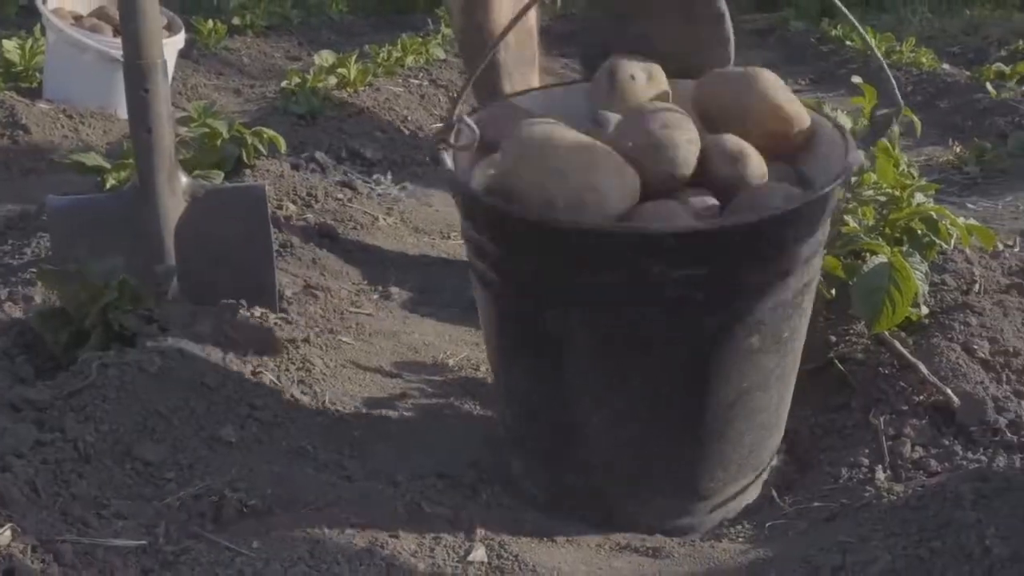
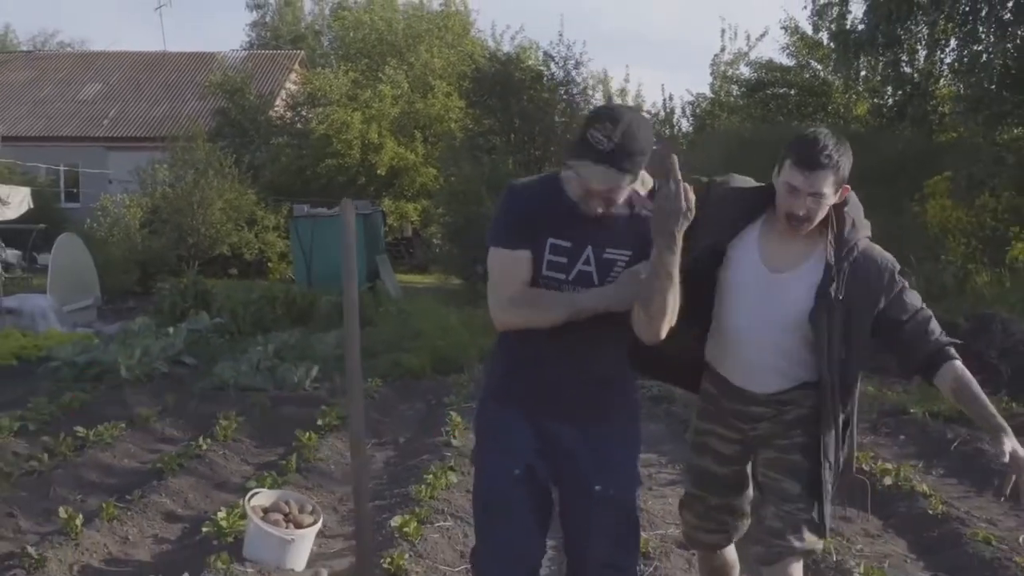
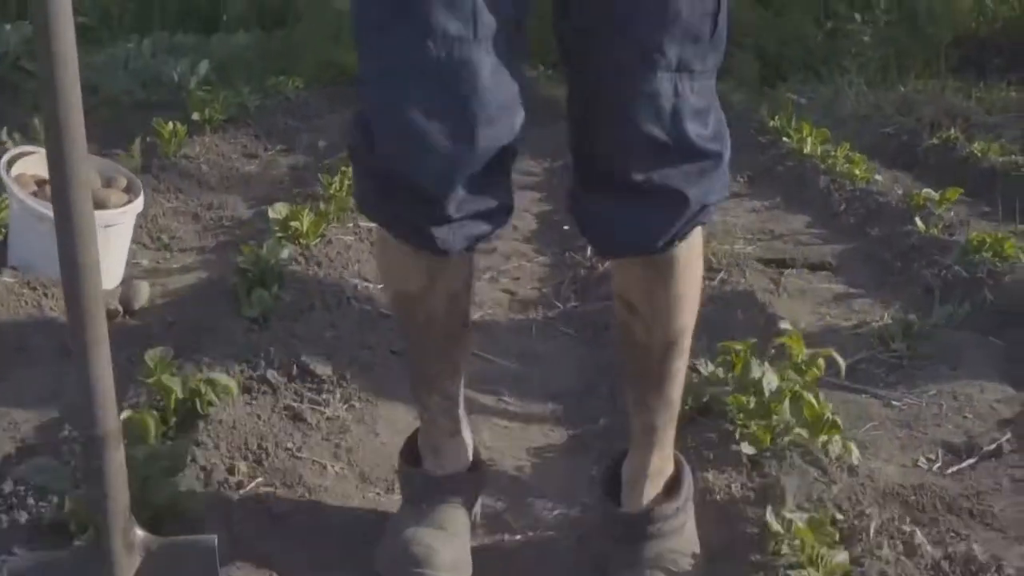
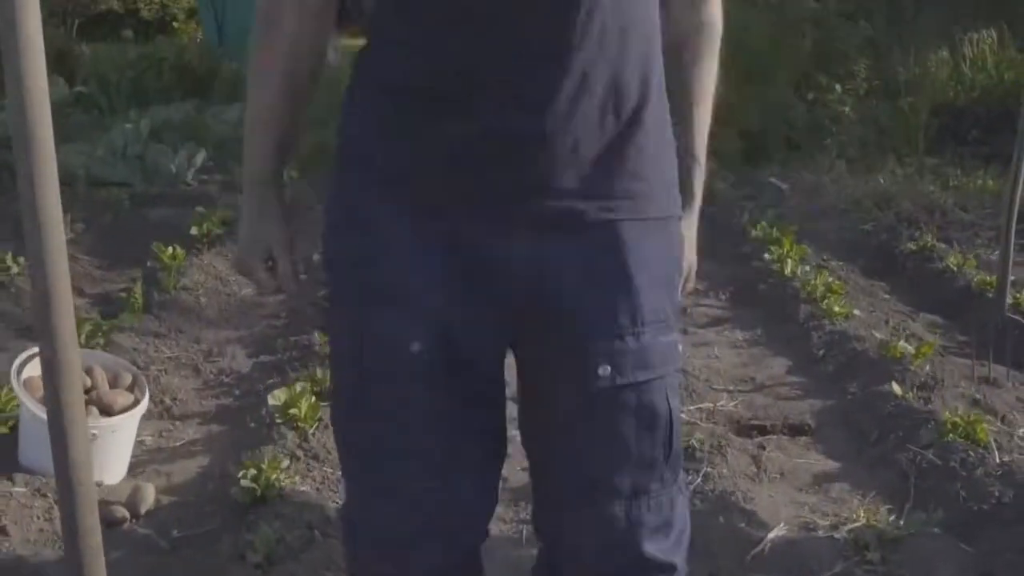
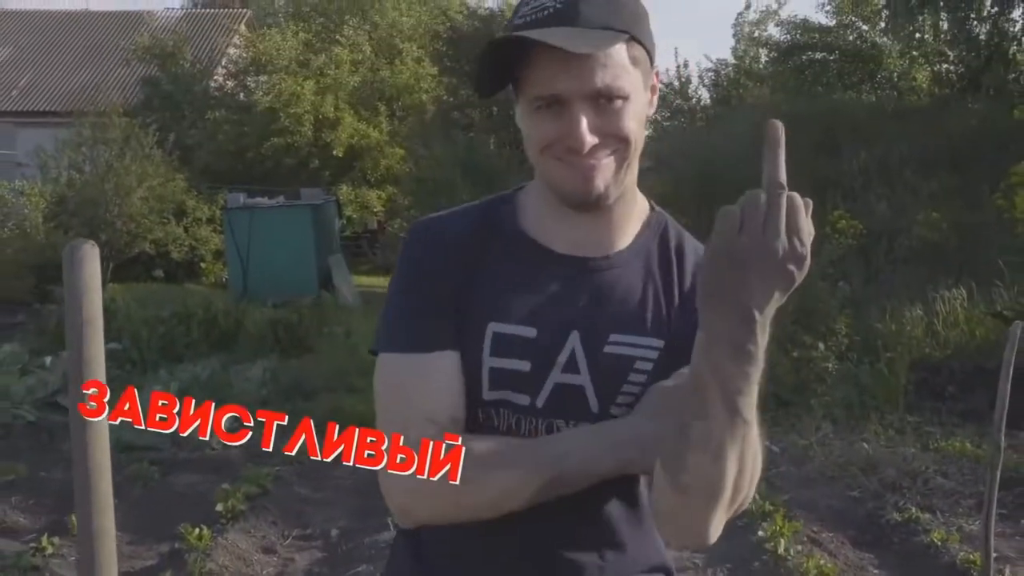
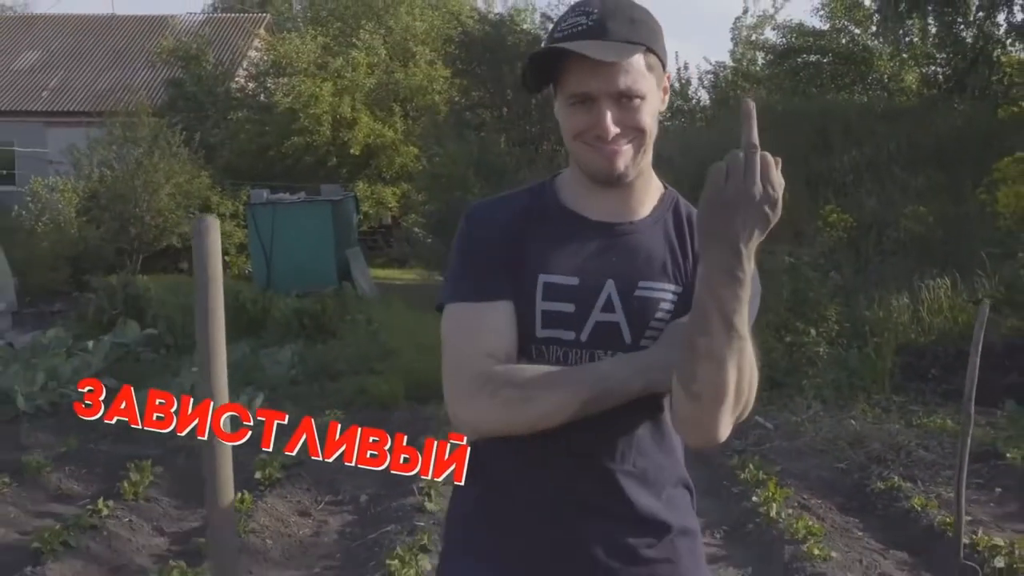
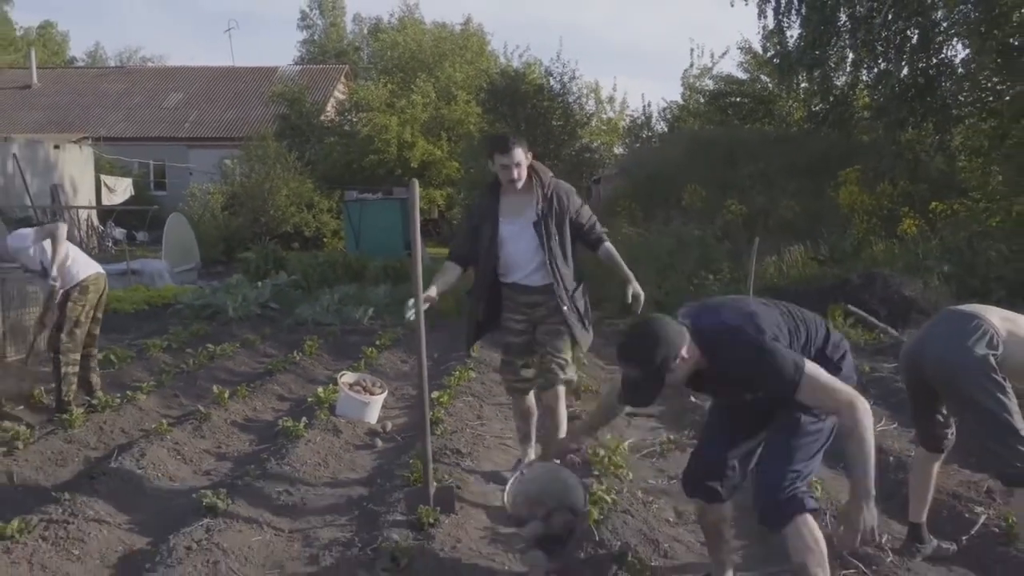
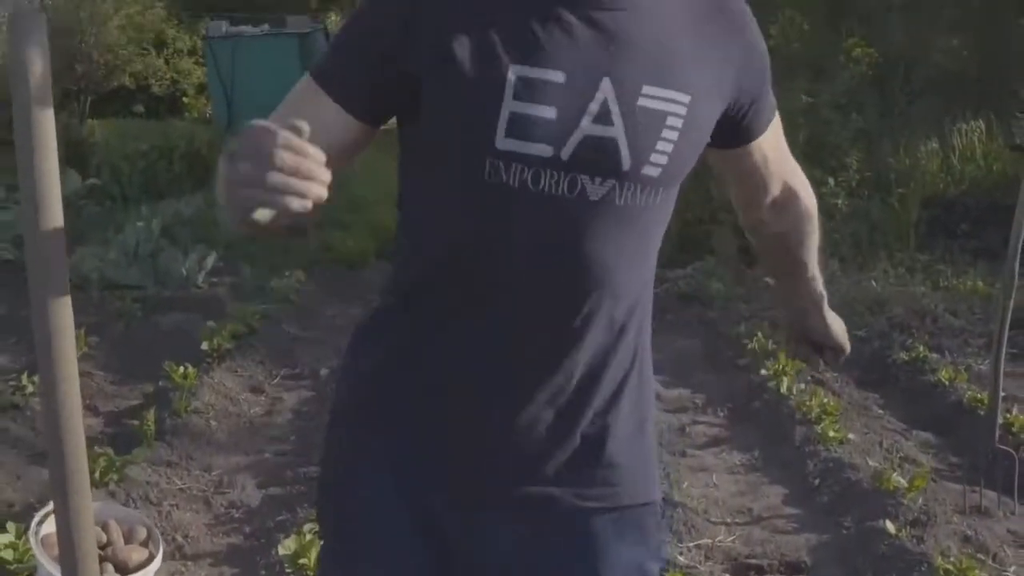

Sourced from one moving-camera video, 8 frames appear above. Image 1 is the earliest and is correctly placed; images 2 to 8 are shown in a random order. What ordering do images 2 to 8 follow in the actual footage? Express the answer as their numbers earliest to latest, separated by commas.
3, 4, 8, 5, 6, 2, 7
